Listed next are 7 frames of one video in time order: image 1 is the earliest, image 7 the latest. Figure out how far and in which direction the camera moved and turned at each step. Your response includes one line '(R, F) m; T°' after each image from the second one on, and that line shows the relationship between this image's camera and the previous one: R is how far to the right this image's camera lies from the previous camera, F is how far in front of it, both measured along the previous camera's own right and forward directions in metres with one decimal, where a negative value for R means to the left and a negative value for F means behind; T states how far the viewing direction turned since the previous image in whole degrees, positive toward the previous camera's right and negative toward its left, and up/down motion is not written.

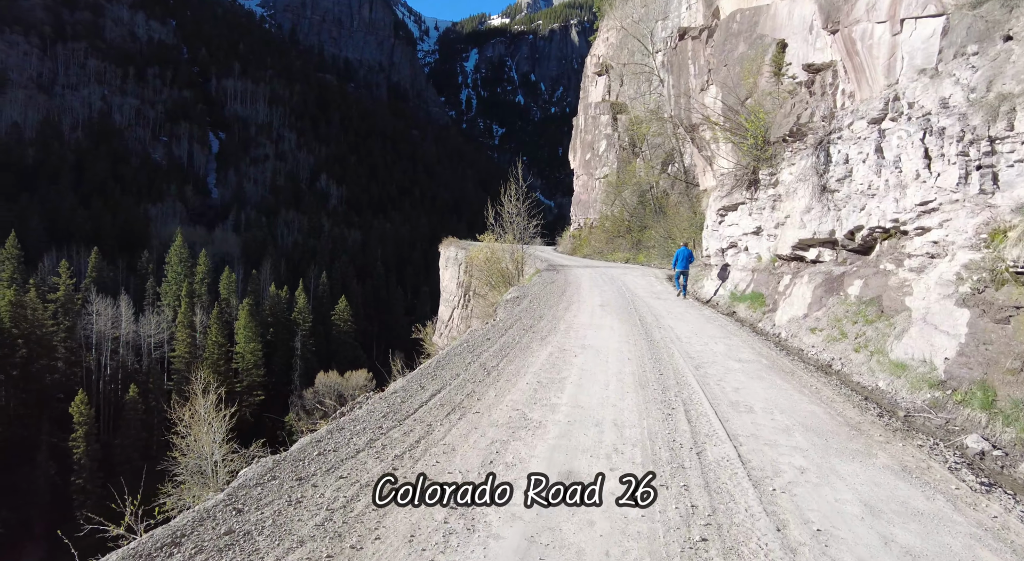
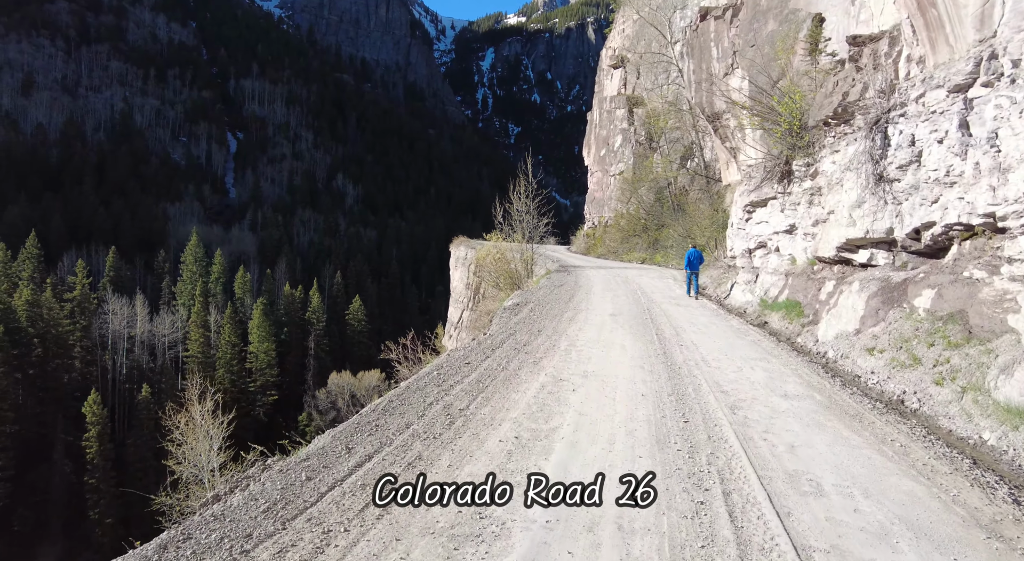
(+0.3, +1.4) m; -1°
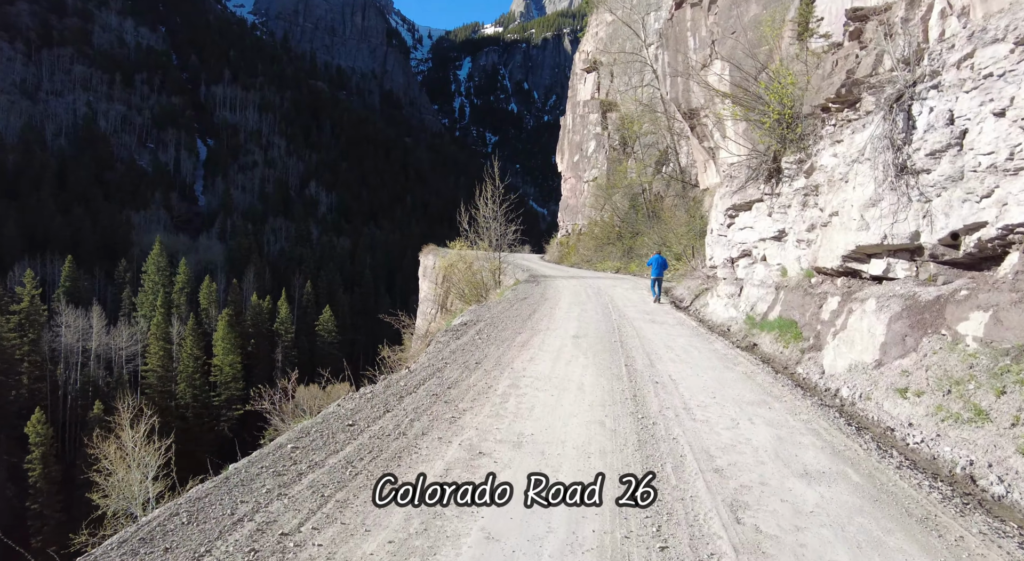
(+0.4, +1.7) m; +2°
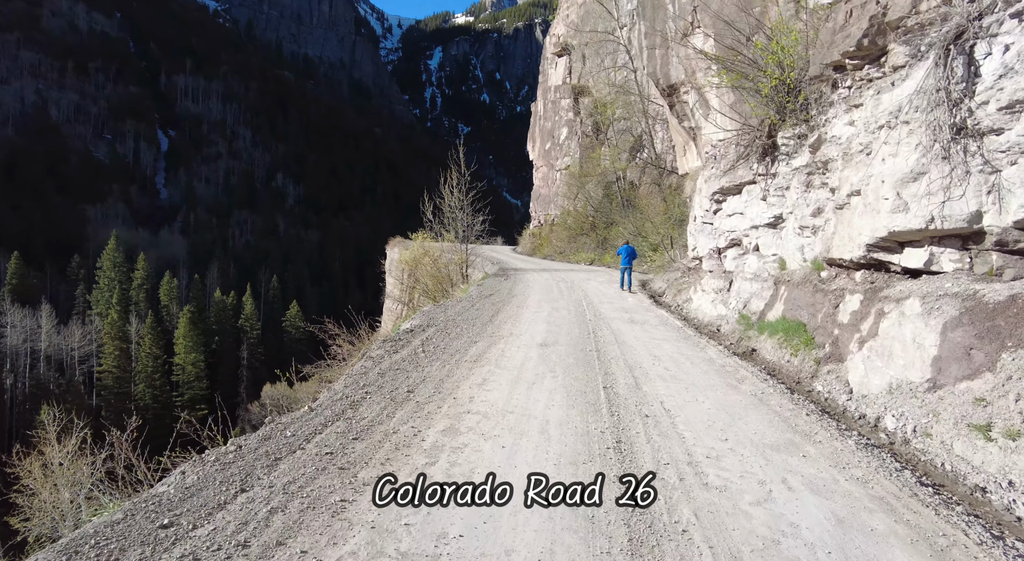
(+0.2, +1.5) m; +2°
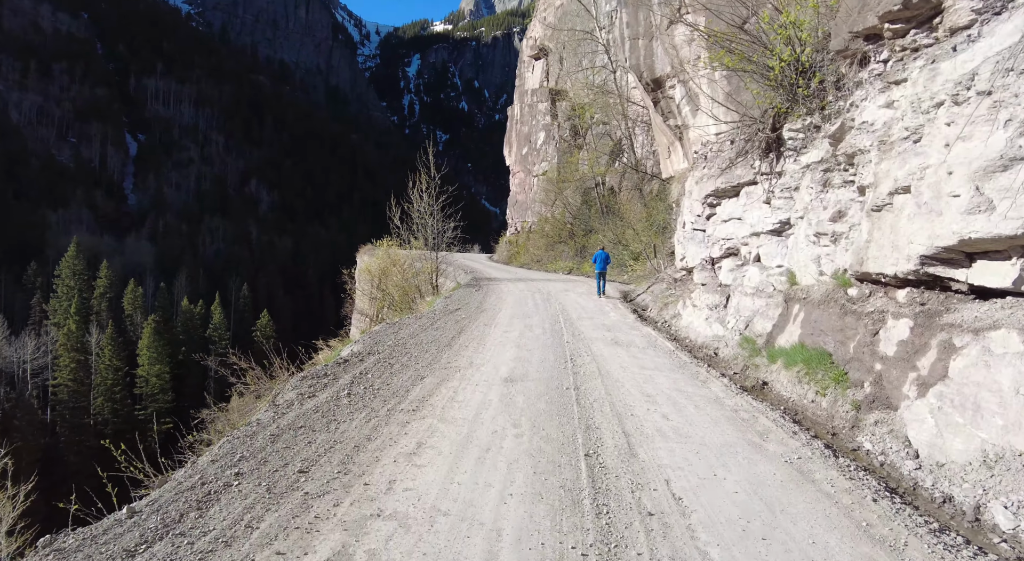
(+0.2, +1.4) m; +2°
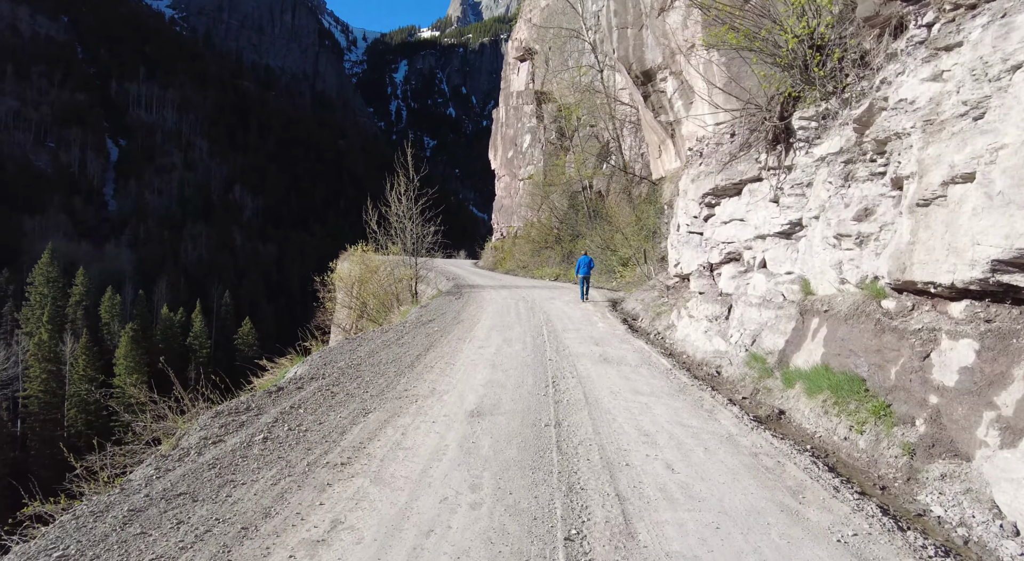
(+0.2, +1.0) m; +1°
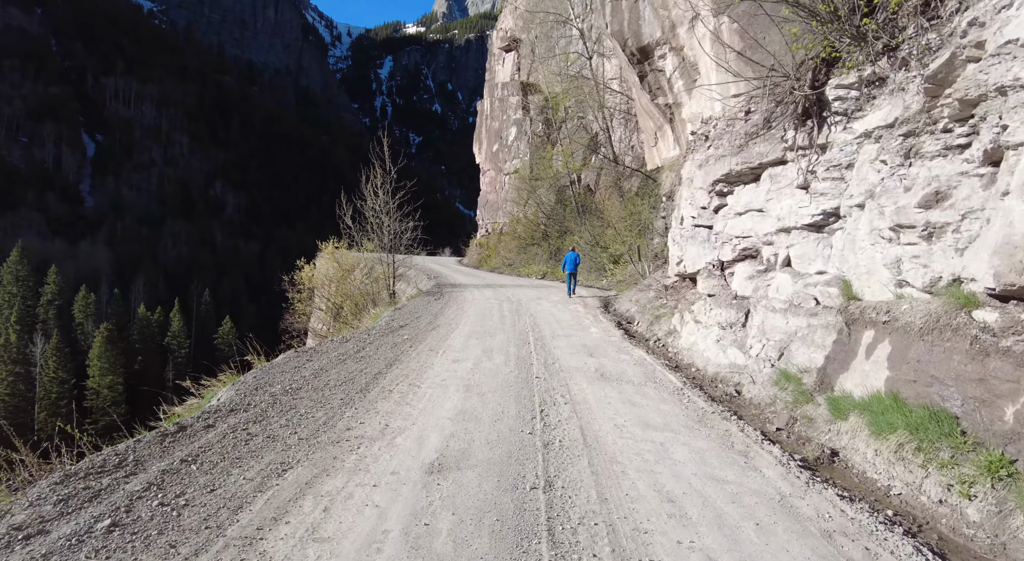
(+0.1, +1.3) m; +1°
